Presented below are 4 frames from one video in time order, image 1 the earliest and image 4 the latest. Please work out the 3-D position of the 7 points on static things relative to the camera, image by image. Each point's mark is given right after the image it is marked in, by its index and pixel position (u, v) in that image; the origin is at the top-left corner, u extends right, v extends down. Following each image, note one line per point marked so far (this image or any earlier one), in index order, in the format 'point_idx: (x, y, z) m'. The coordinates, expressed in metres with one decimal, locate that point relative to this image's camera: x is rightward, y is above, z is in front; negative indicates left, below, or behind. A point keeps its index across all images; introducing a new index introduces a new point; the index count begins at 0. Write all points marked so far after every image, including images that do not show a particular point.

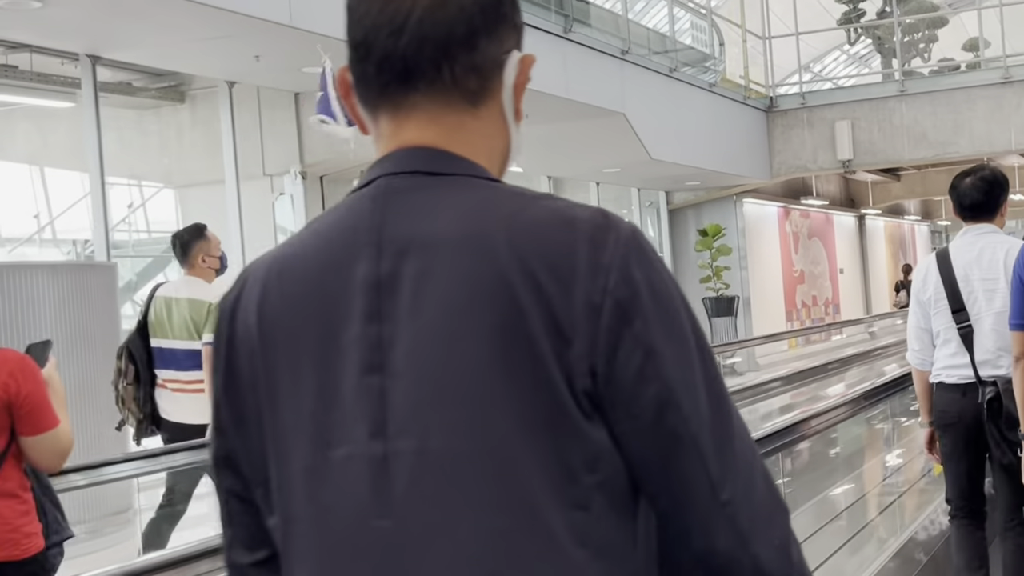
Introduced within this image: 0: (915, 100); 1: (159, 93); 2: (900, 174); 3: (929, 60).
0: (+5.7, +2.7, +12.1) m
1: (-3.3, +1.8, +8.0) m
2: (+7.6, +2.3, +16.7) m
3: (+6.0, +3.2, +12.1) m
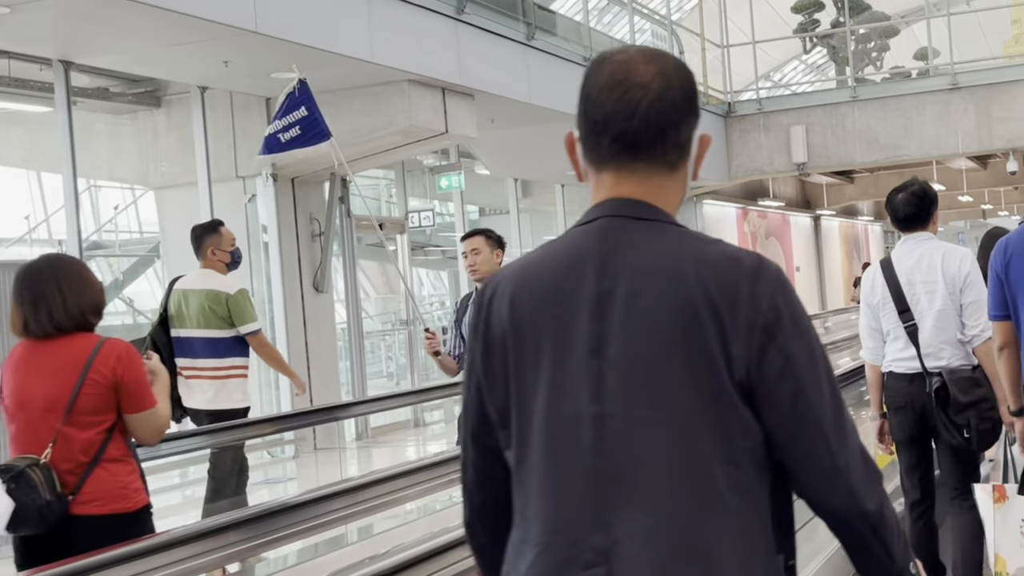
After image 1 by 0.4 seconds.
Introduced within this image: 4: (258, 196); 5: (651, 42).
0: (+5.2, +2.7, +12.5) m
1: (-3.6, +1.8, +8.1) m
2: (+7.0, +2.3, +17.3) m
3: (+5.5, +3.3, +12.6) m
4: (-2.5, +0.9, +8.3) m
5: (+2.0, +3.5, +12.1) m
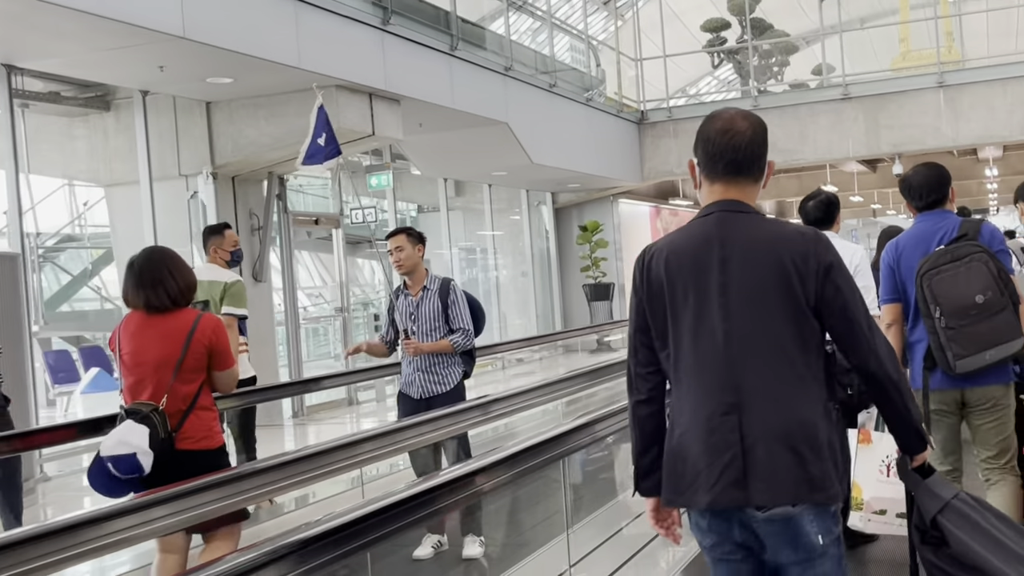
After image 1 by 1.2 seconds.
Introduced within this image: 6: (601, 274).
0: (+4.1, +2.8, +13.6) m
1: (-4.3, +1.9, +8.4) m
2: (+5.4, +2.4, +18.5) m
3: (+4.4, +3.4, +13.7) m
4: (-3.2, +1.0, +8.7) m
5: (+0.9, +3.6, +12.8) m
6: (+1.6, +0.3, +15.1) m
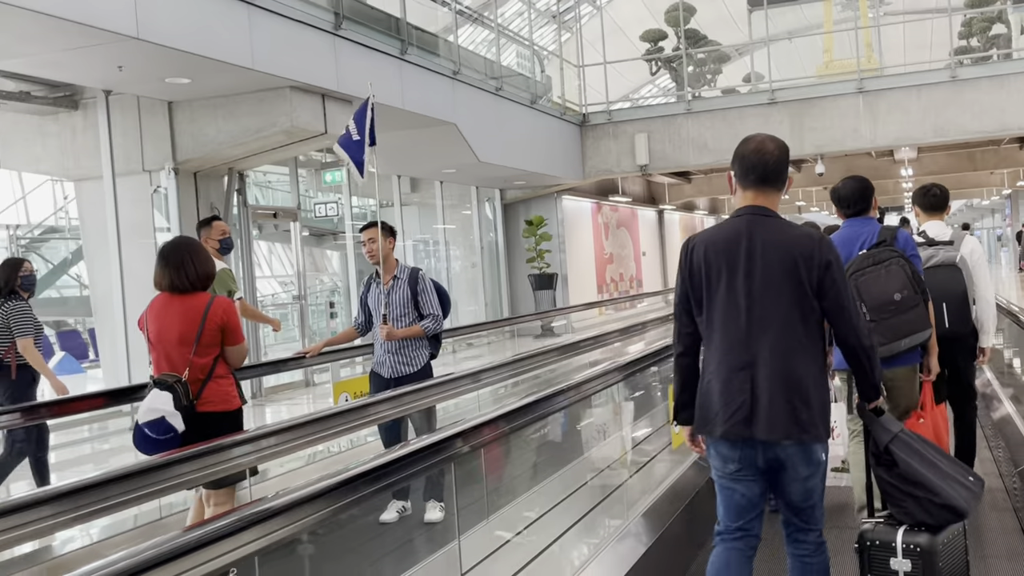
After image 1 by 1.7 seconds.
0: (+3.2, +2.9, +14.4) m
1: (-4.8, +1.9, +8.7) m
2: (+4.2, +2.5, +19.4) m
3: (+3.5, +3.5, +14.5) m
4: (-3.8, +1.1, +9.1) m
5: (0.0, +3.7, +13.5) m
6: (+0.6, +0.4, +15.7) m
